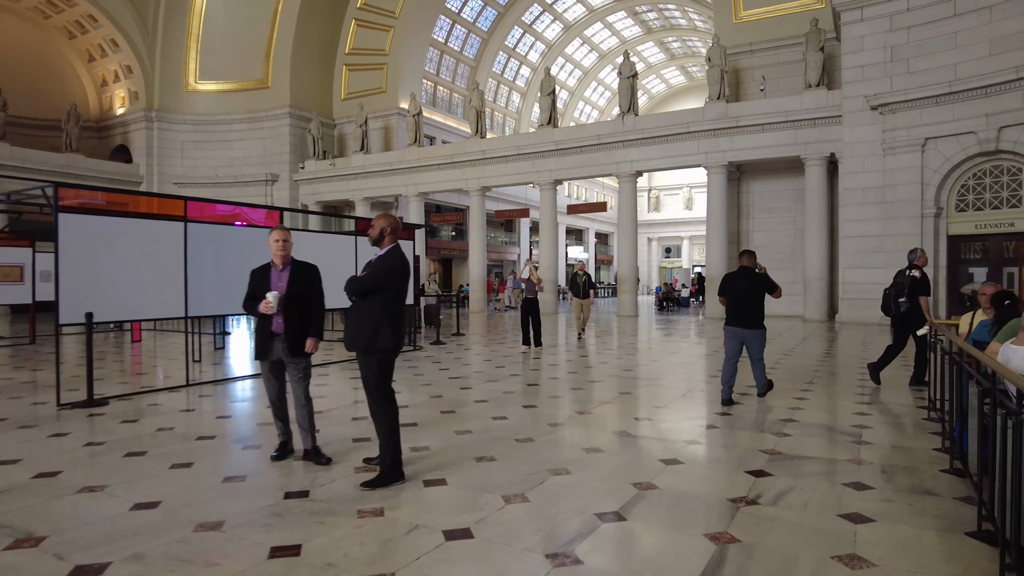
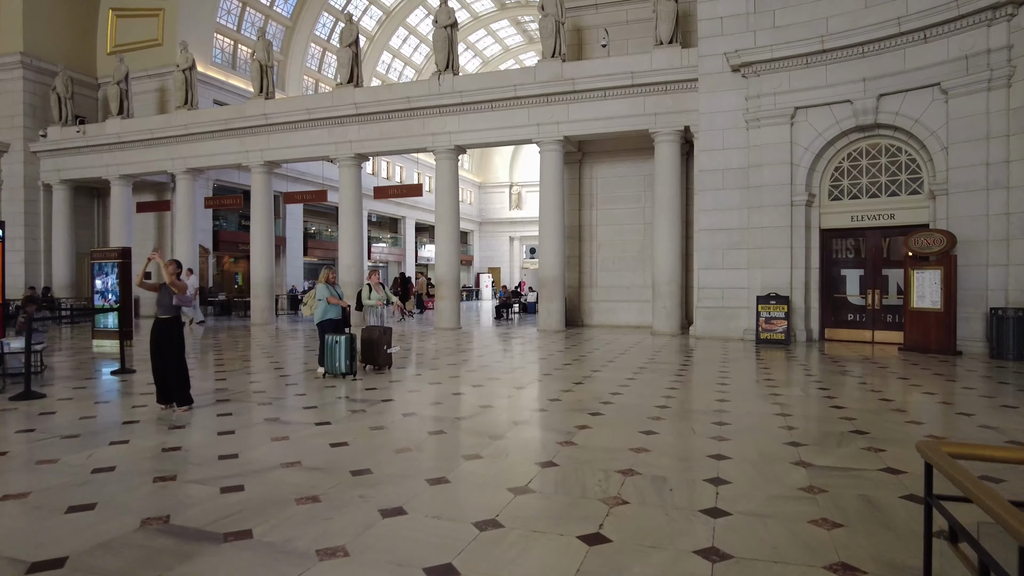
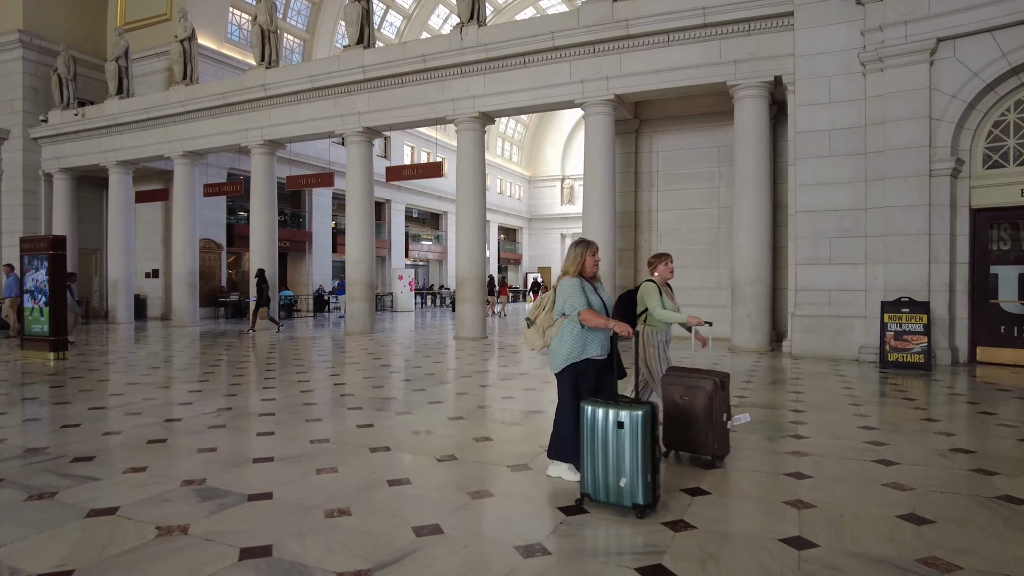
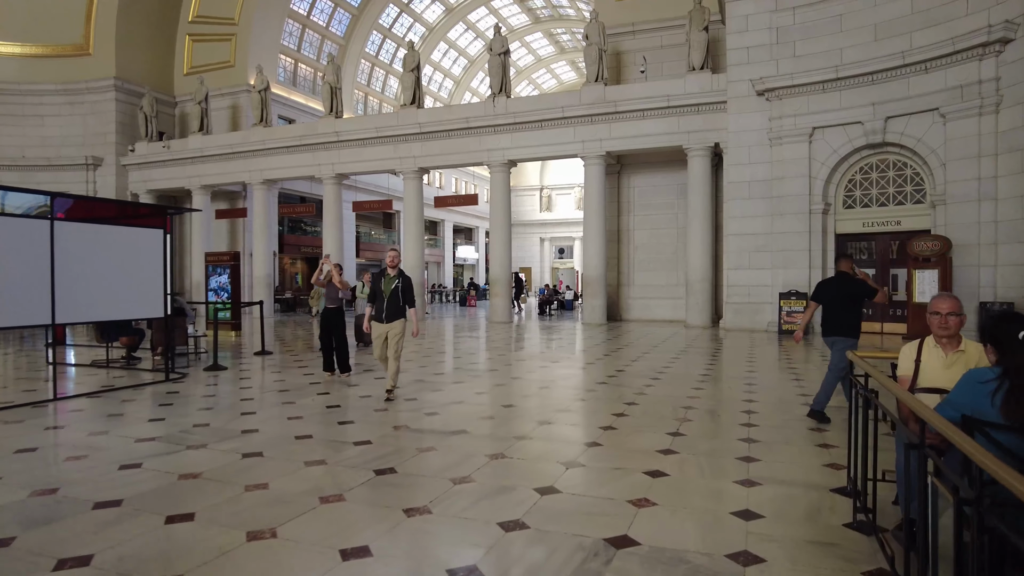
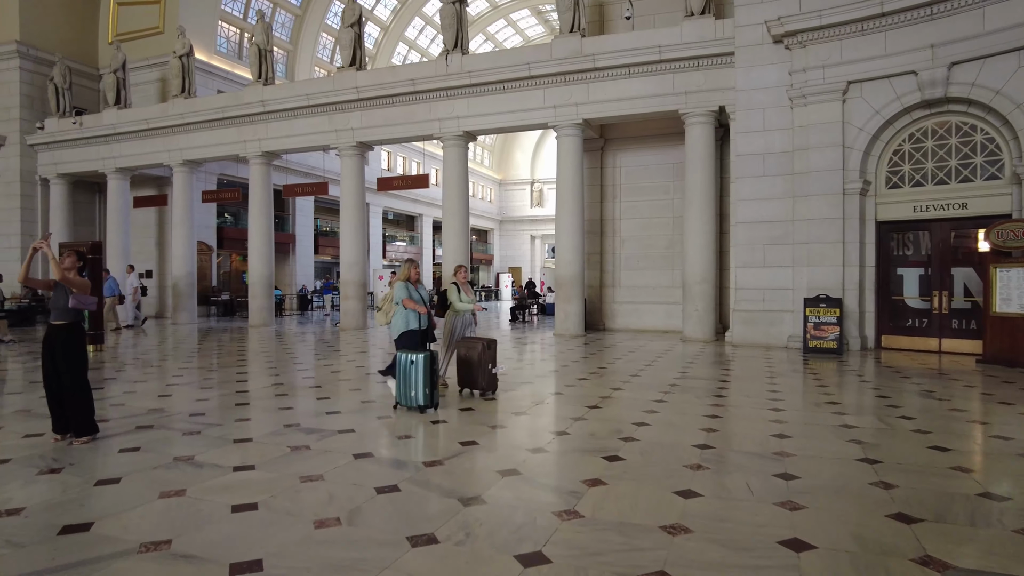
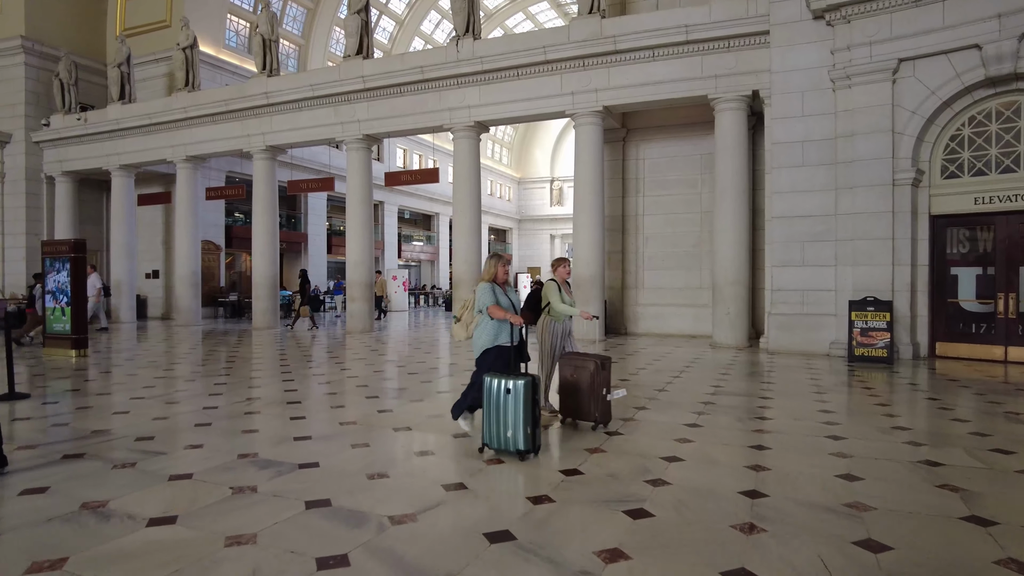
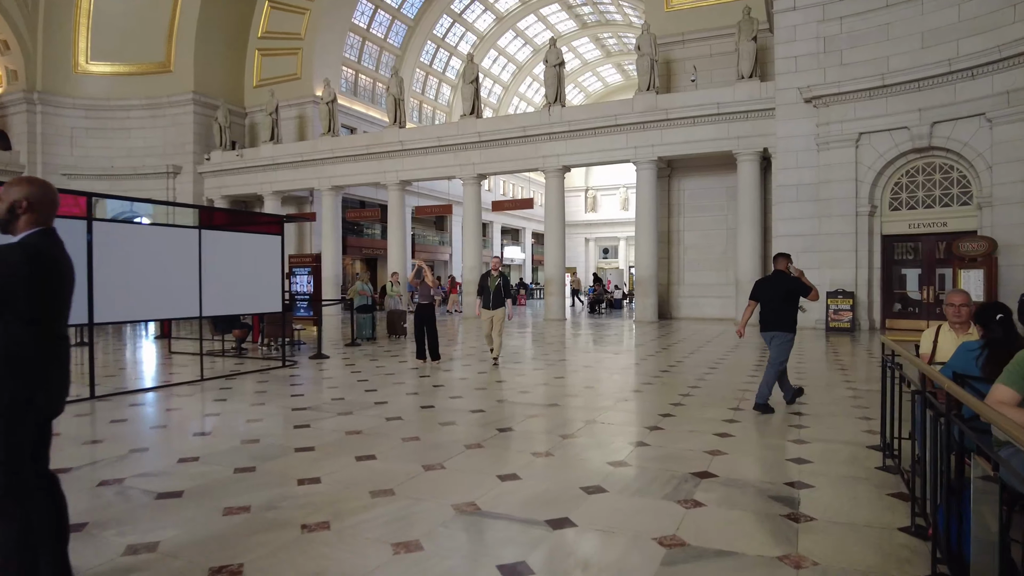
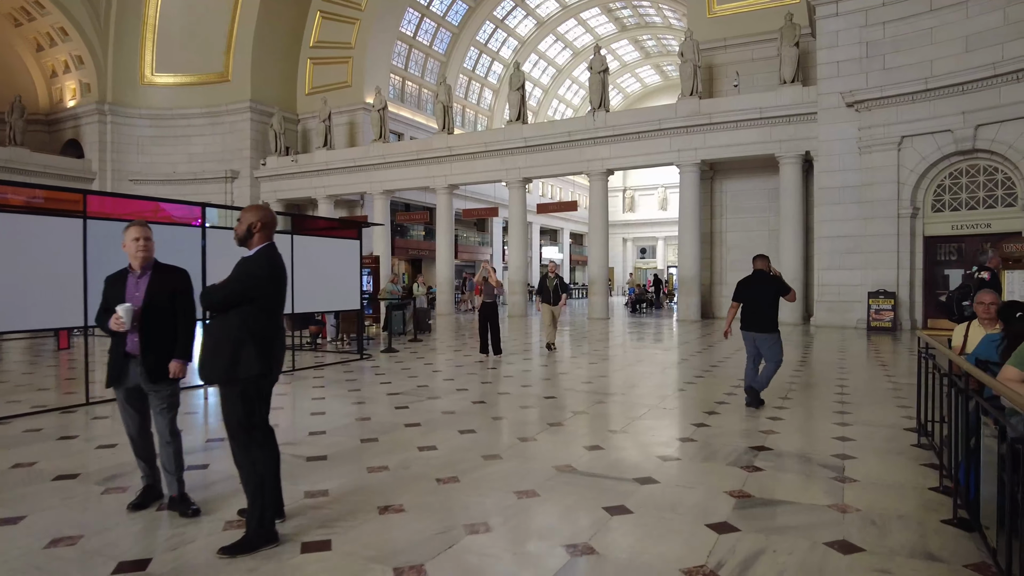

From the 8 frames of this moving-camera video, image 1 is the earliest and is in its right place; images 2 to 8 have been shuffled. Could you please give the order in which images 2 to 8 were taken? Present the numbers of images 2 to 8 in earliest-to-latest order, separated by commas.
8, 7, 4, 2, 5, 6, 3
